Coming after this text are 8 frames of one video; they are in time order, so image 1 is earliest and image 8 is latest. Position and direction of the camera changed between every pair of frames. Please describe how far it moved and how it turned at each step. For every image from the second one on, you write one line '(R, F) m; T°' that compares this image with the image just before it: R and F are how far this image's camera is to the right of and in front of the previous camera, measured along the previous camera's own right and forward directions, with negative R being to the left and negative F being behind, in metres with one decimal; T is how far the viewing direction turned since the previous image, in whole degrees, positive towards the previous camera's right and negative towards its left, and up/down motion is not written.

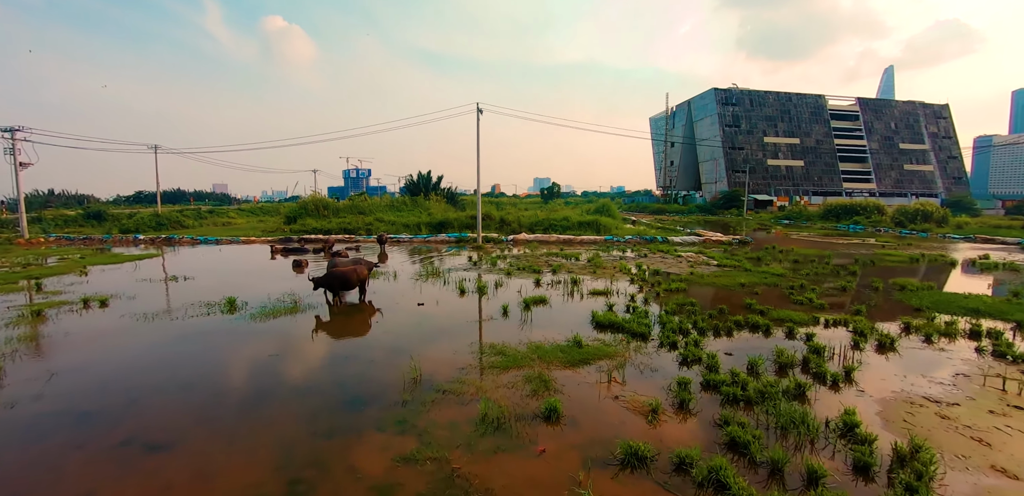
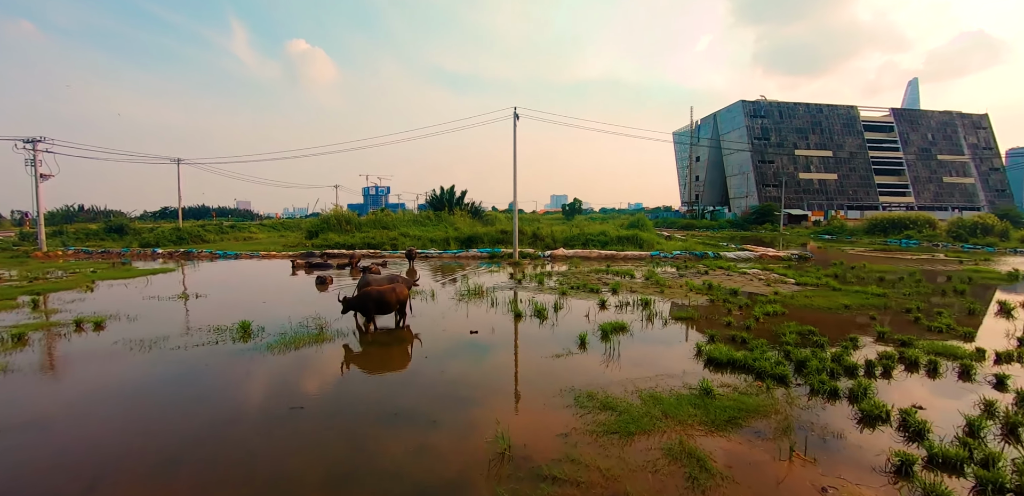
(-1.0, +1.8) m; -2°
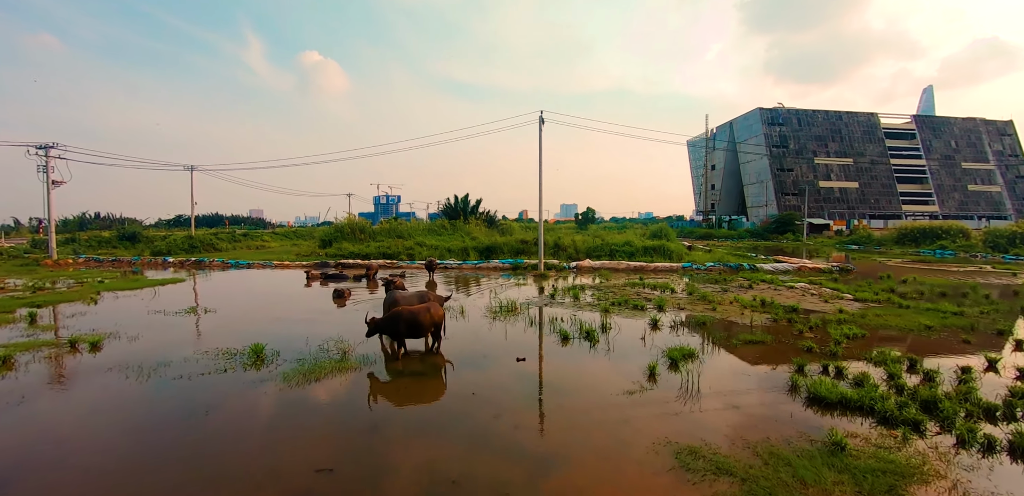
(-0.7, +1.0) m; -1°
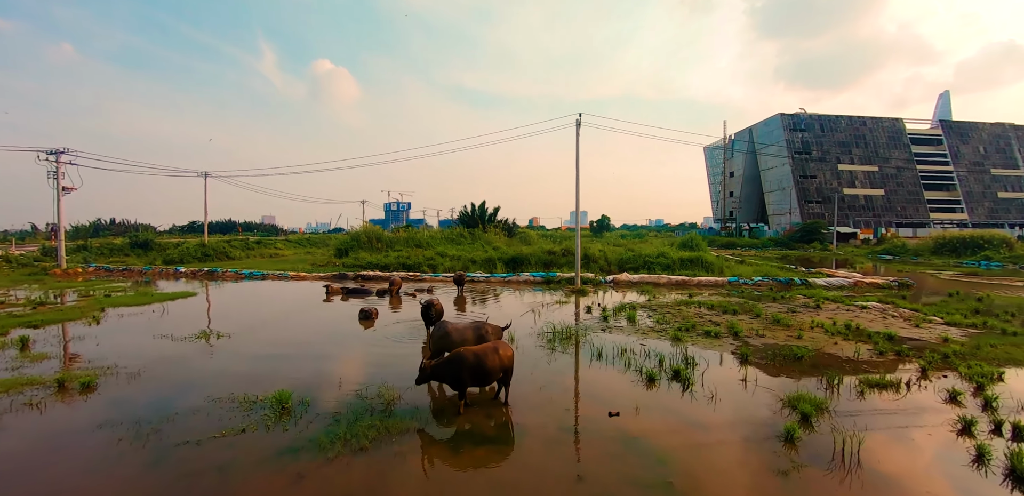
(-1.0, +1.3) m; -1°
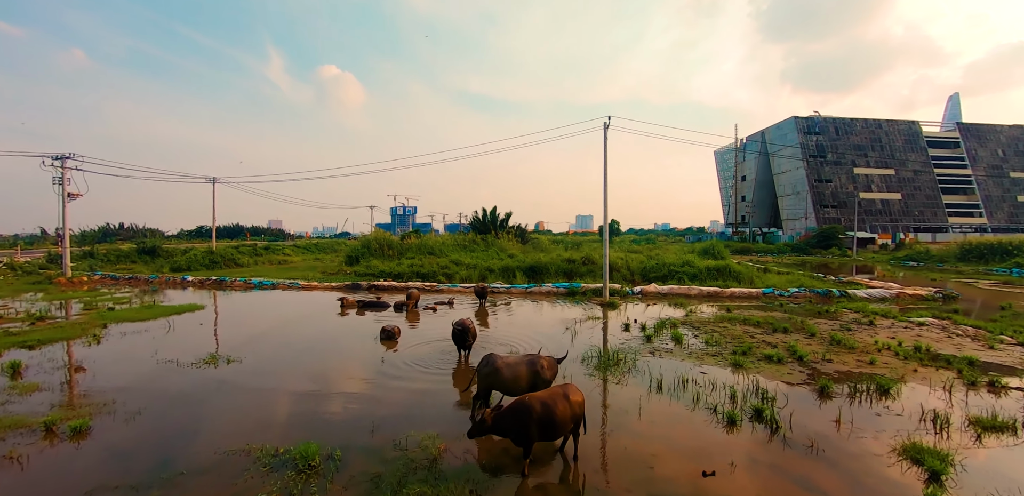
(-0.7, +0.9) m; -1°
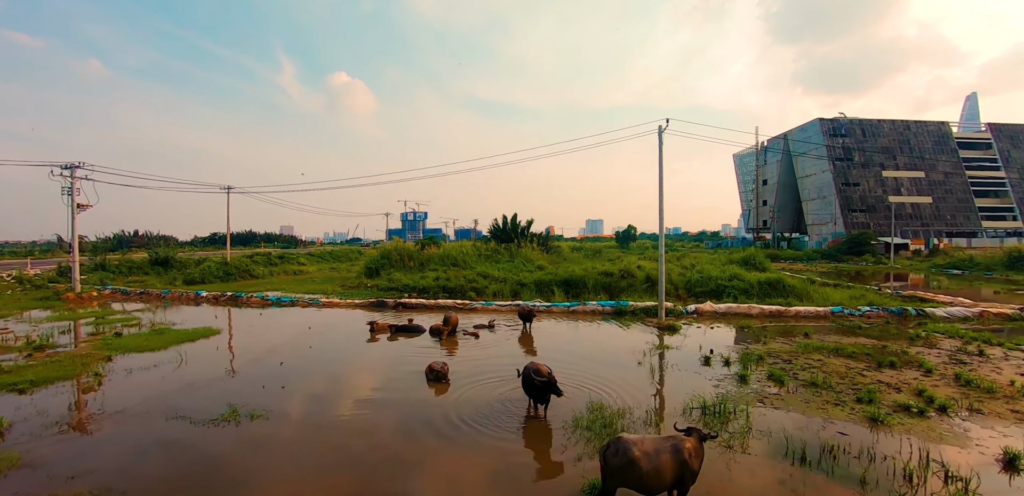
(-1.1, +1.5) m; -1°
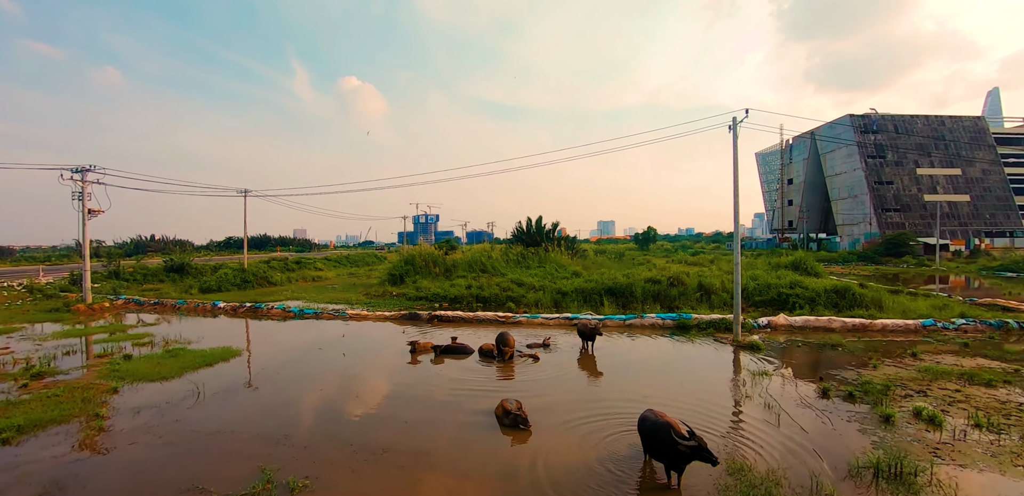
(-1.2, +1.6) m; -1°
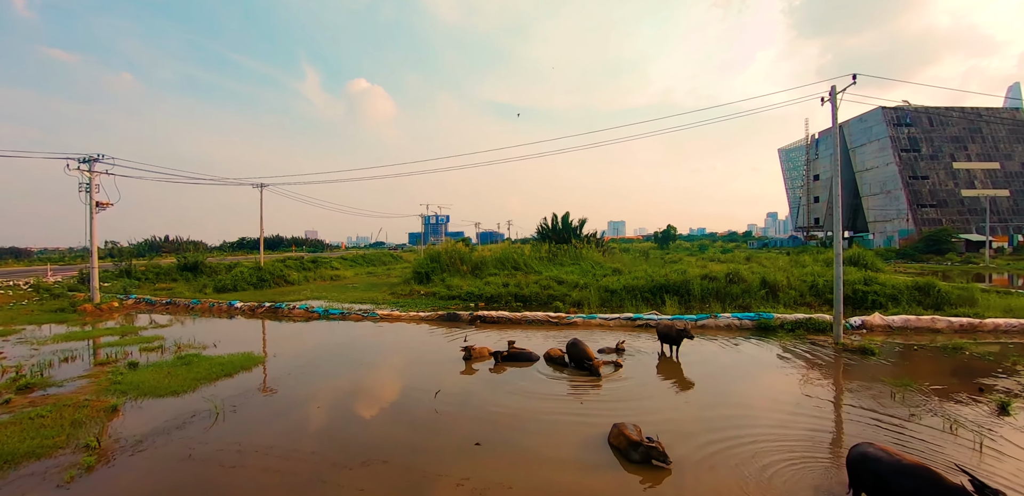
(-1.3, +1.7) m; -1°
